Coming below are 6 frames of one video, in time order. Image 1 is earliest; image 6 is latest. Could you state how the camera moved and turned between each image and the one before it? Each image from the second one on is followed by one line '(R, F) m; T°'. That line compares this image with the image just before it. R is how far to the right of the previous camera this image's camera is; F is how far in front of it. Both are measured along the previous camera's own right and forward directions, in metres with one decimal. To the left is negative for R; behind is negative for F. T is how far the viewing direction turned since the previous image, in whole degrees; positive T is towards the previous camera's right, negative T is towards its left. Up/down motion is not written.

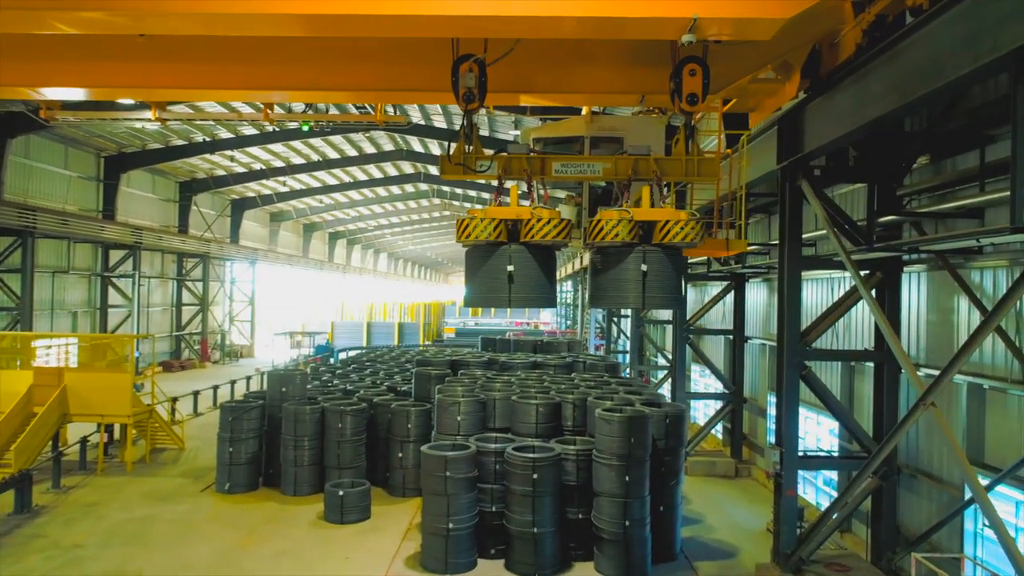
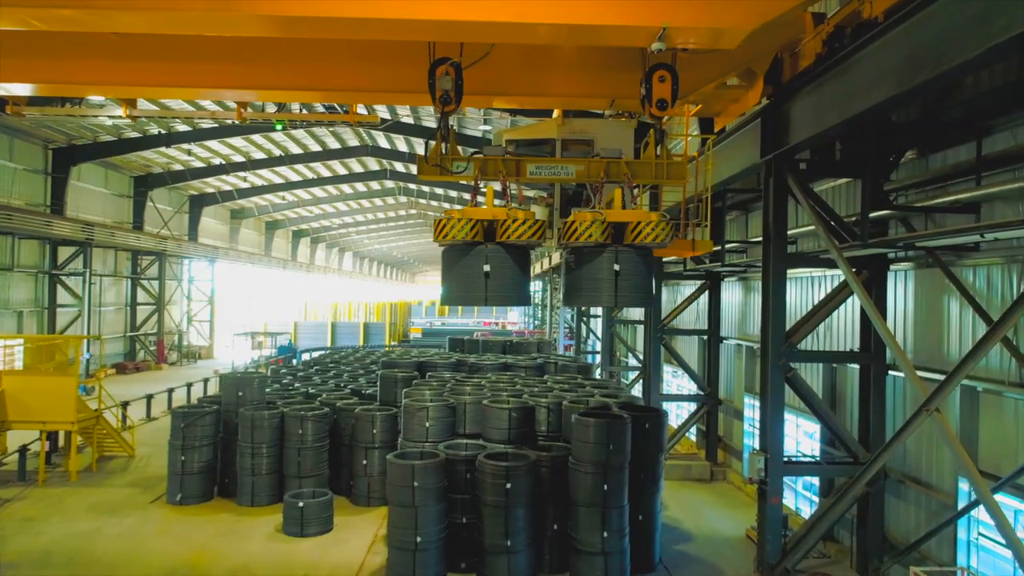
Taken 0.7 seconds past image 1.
(0.0, +0.4) m; +3°
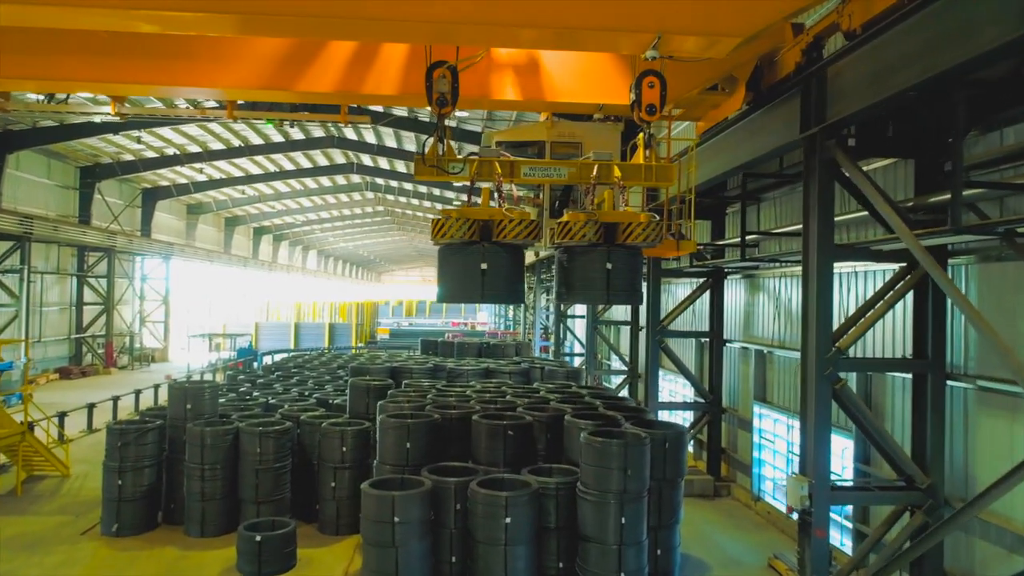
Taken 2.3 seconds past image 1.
(-0.2, +1.0) m; +3°
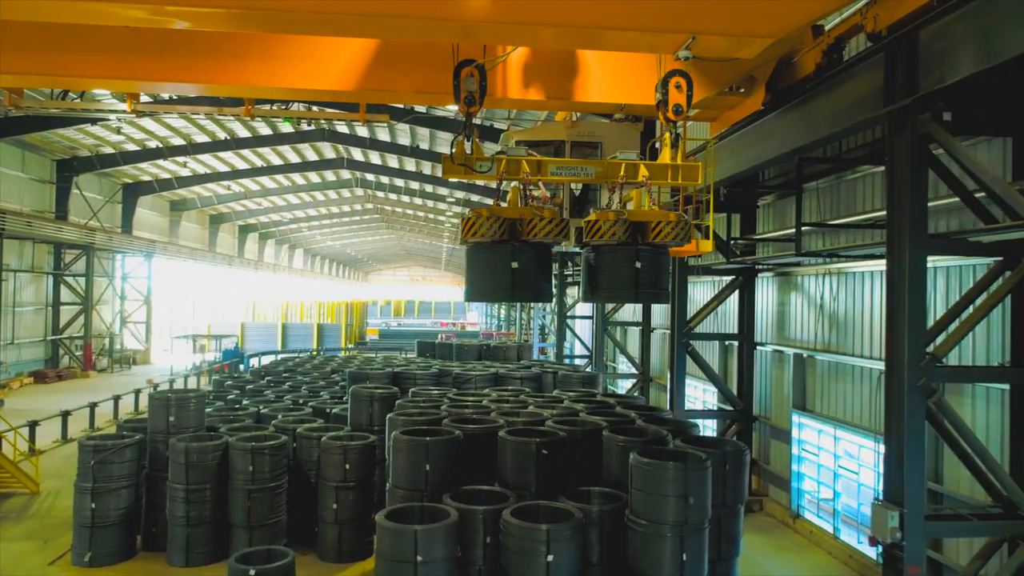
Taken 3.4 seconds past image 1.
(-0.3, +0.8) m; +1°
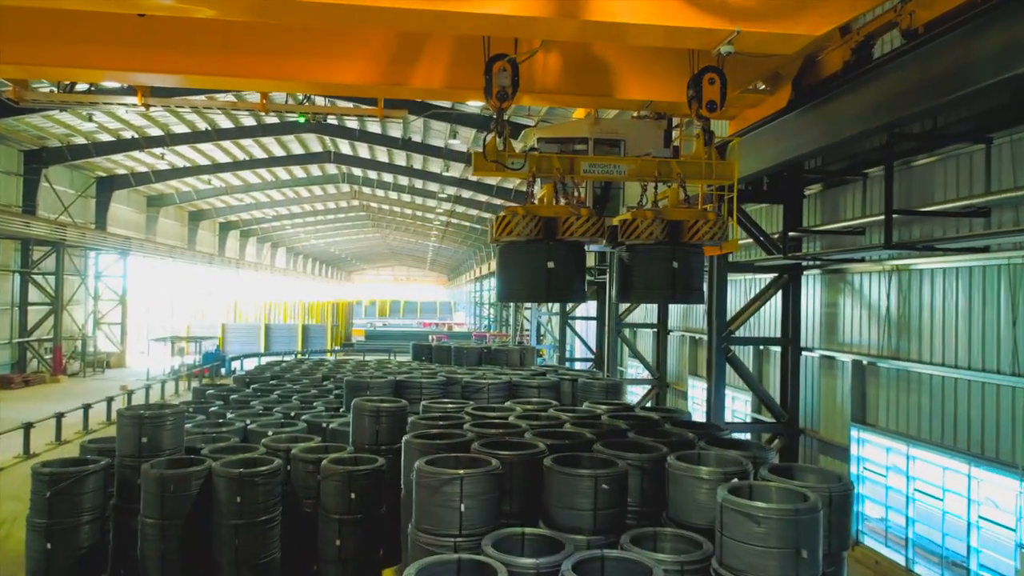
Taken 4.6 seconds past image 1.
(-0.4, +1.0) m; +1°
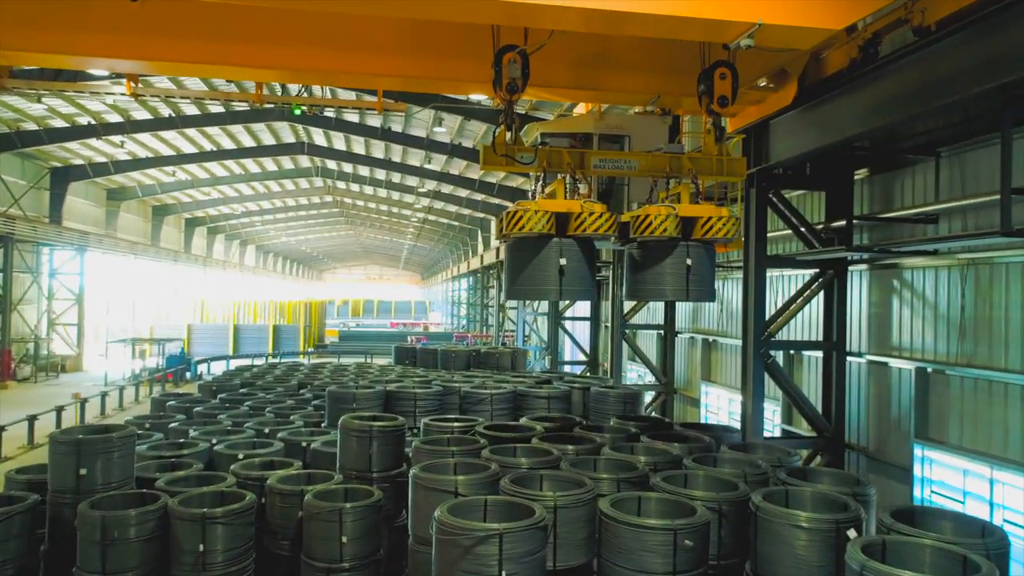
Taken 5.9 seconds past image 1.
(-0.4, +1.0) m; +2°
